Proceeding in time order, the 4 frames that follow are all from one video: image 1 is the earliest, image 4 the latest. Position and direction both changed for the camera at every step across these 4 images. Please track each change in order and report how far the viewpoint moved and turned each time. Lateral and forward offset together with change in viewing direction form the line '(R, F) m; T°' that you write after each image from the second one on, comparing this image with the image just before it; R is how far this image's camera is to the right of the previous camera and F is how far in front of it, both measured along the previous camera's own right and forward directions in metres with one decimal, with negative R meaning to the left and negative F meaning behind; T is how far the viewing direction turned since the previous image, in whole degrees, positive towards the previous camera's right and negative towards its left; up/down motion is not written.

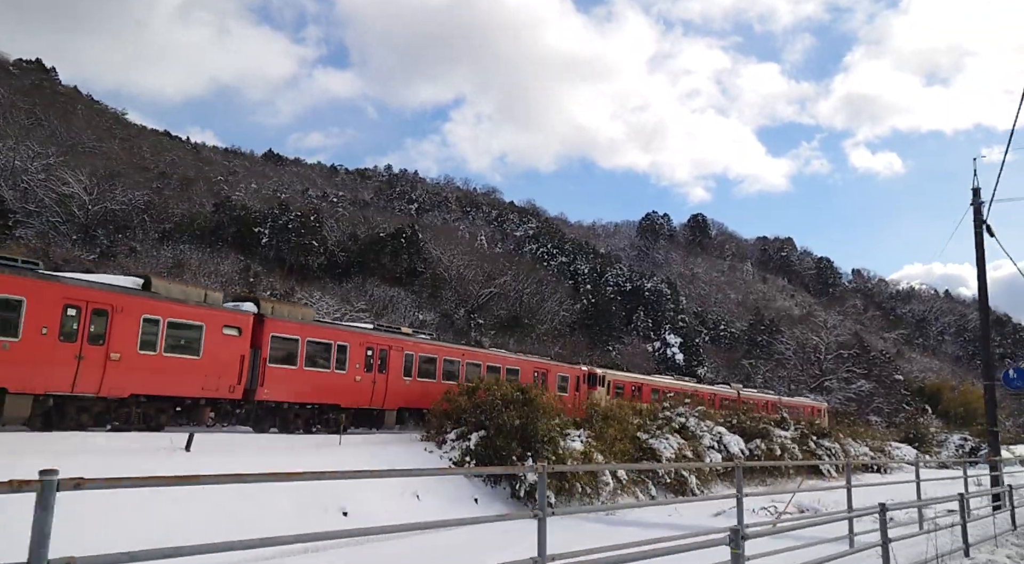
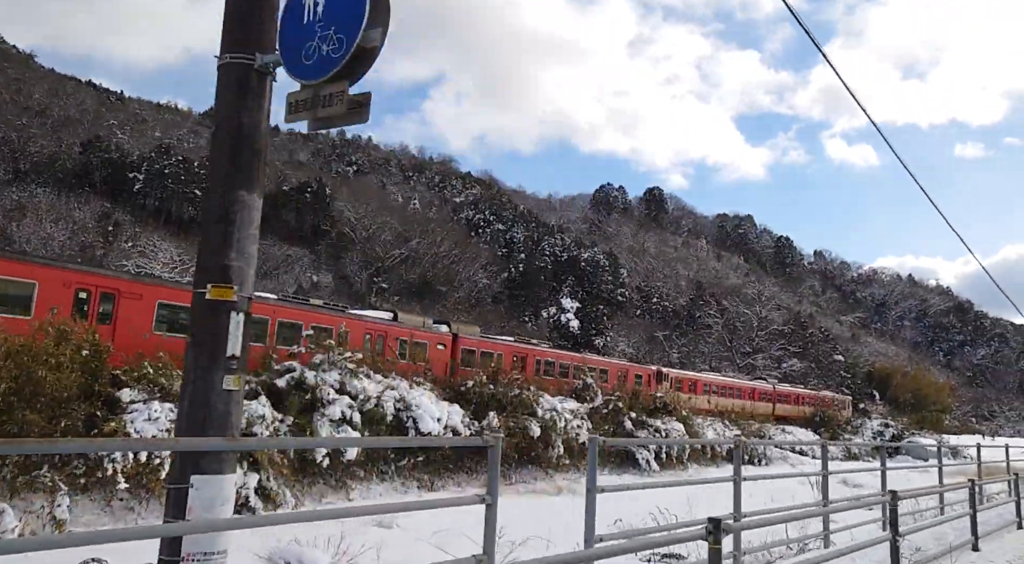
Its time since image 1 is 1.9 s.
(+4.6, +4.8) m; +2°
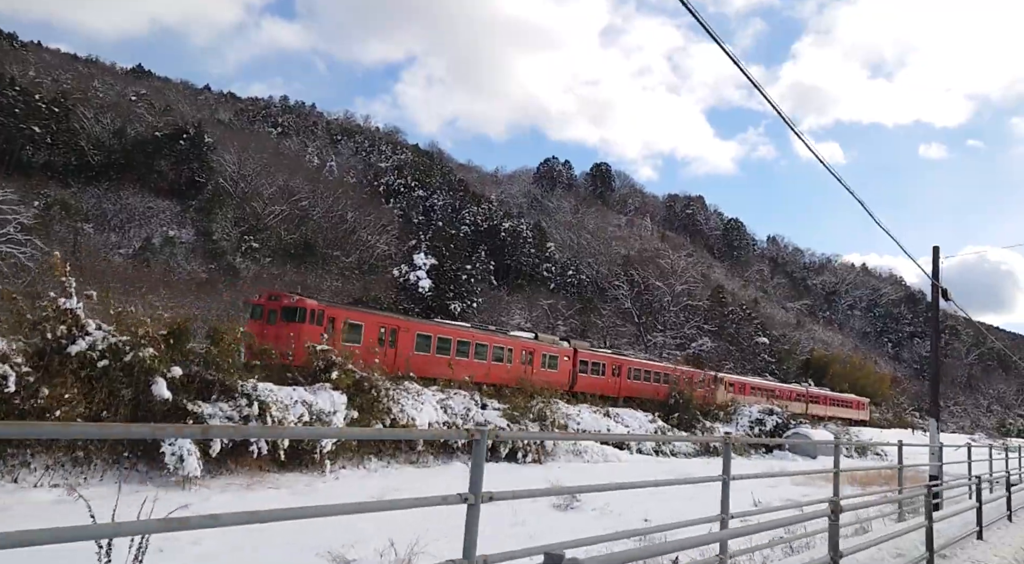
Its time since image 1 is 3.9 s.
(+4.6, +5.1) m; +2°
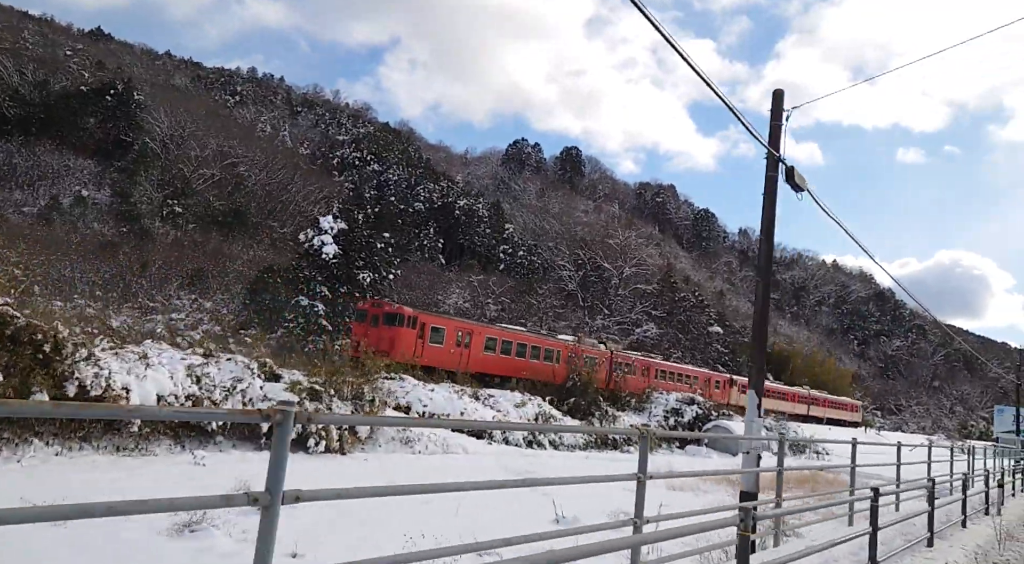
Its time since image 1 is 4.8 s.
(+2.0, +2.3) m; +2°
